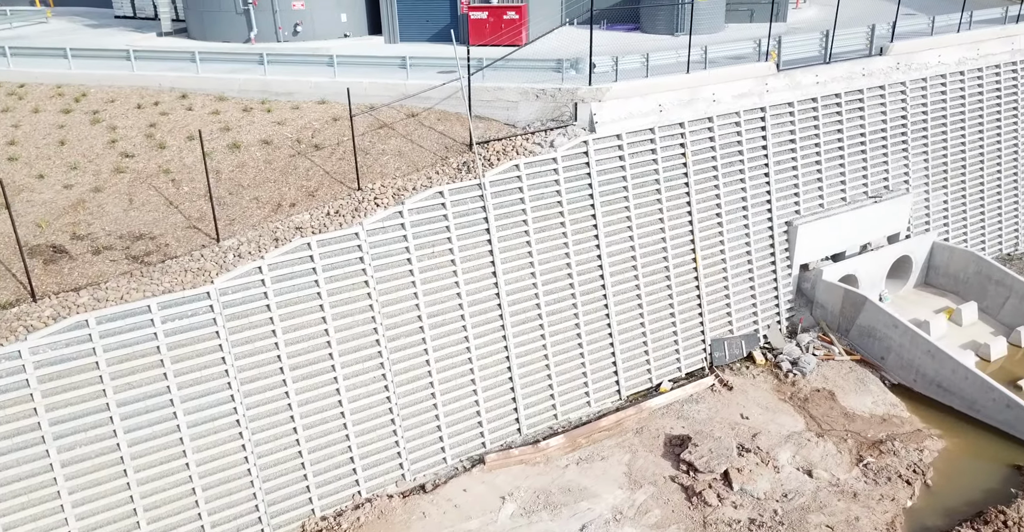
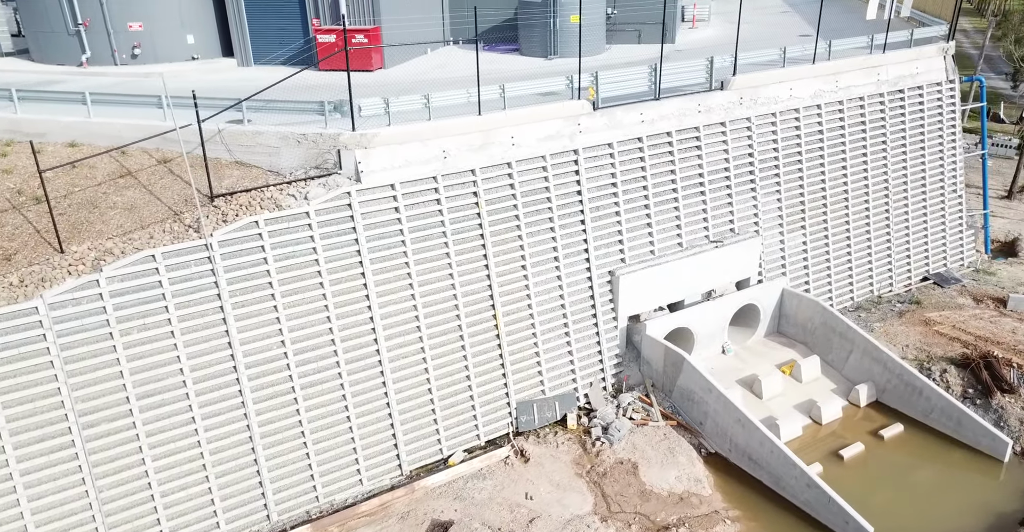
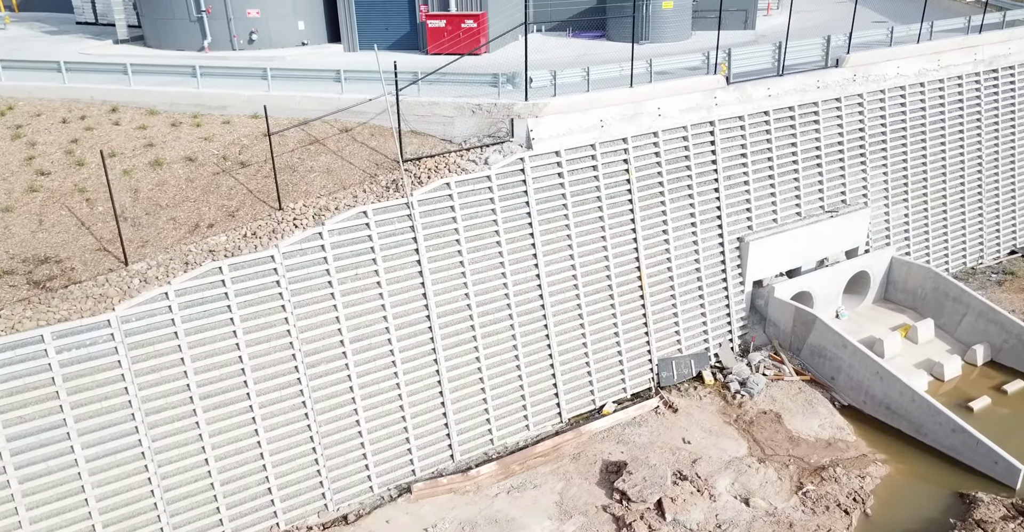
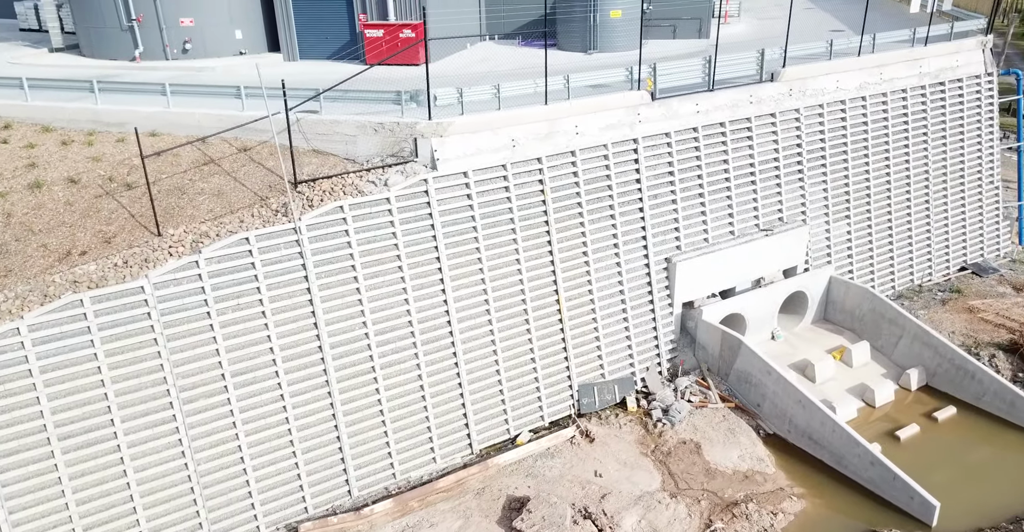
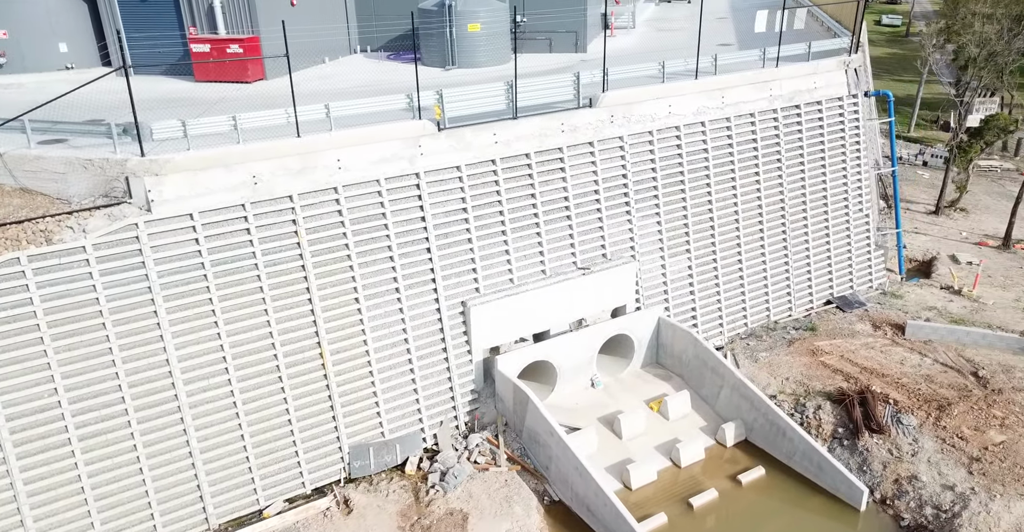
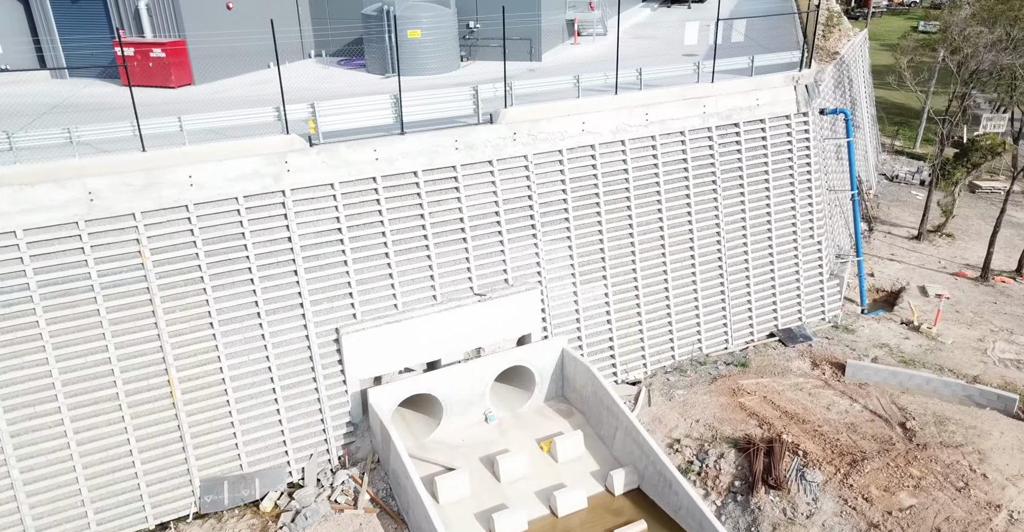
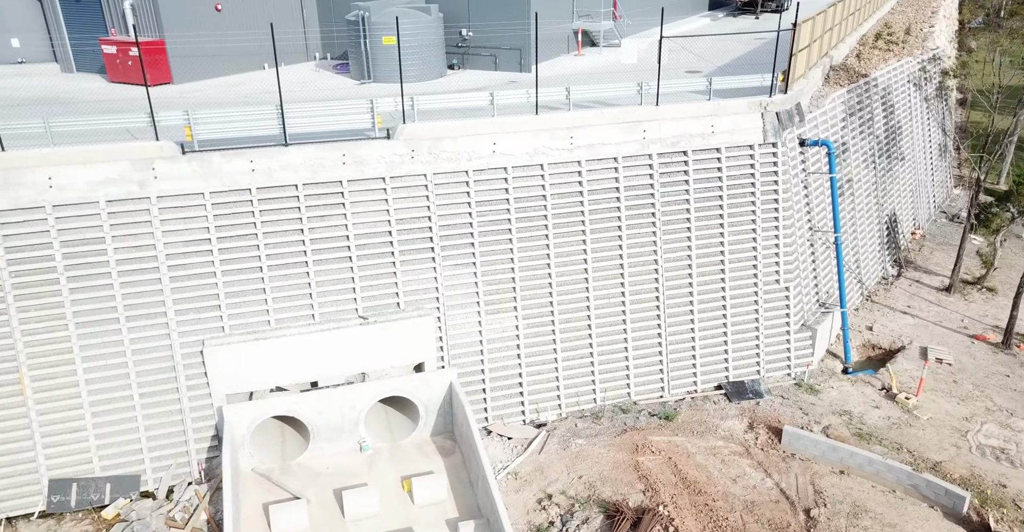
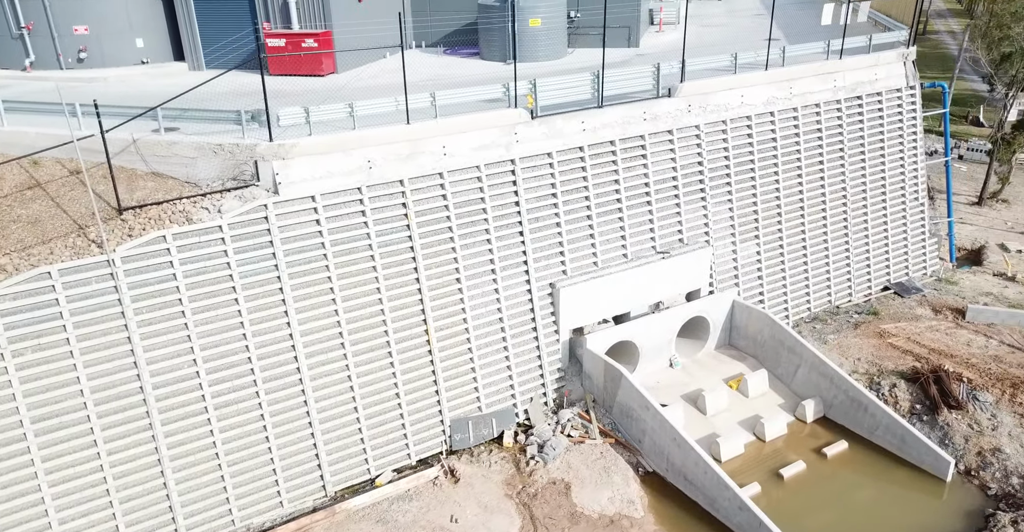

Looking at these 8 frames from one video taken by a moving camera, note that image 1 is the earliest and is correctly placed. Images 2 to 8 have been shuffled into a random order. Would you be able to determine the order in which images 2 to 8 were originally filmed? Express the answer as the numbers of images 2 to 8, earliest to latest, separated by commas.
3, 4, 2, 8, 5, 6, 7
